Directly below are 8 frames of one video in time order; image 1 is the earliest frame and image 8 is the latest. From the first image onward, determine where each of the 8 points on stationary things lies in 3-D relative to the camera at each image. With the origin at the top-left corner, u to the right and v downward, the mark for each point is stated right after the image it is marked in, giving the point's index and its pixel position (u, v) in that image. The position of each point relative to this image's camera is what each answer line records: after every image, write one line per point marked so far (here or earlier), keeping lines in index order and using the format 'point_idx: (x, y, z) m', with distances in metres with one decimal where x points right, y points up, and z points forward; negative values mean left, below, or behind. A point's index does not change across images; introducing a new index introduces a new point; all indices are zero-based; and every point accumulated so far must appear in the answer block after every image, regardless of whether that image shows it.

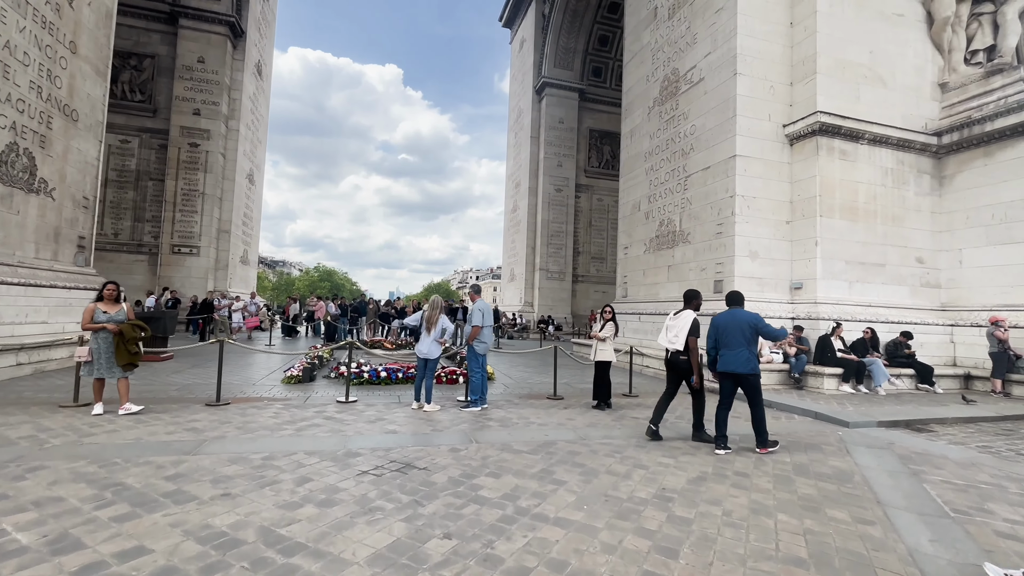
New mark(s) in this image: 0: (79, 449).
0: (-3.9, -1.5, +4.1) m
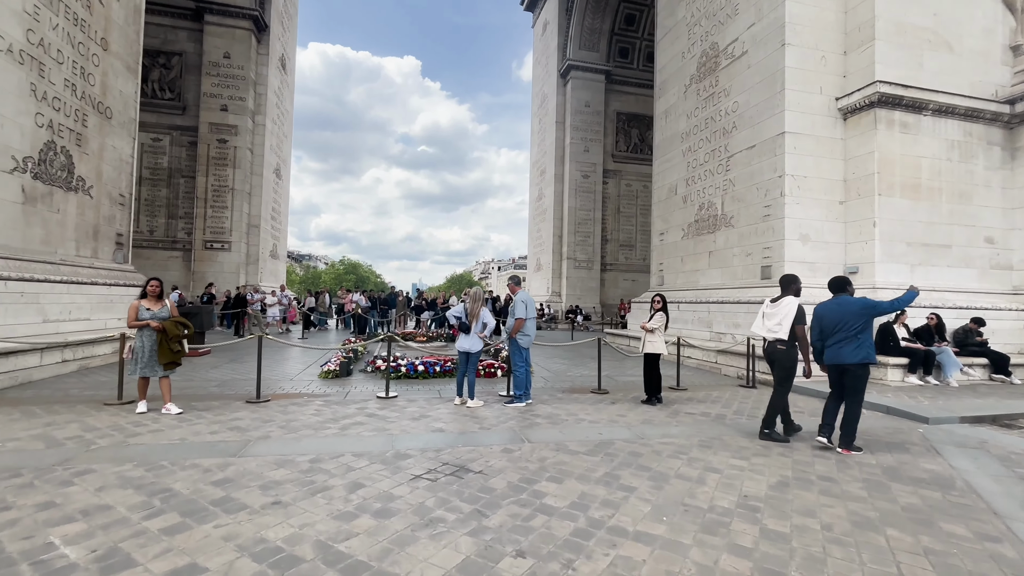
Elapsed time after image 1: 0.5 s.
0: (-3.4, -1.4, +4.0) m
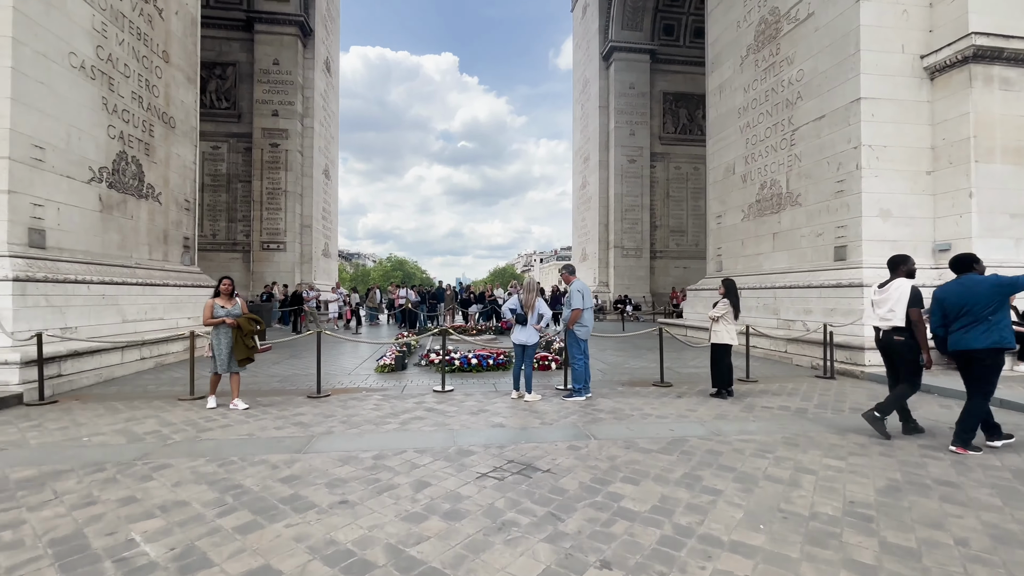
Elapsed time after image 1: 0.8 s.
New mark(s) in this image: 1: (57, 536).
0: (-2.8, -1.4, +4.1) m
1: (-2.6, -1.4, +2.6) m
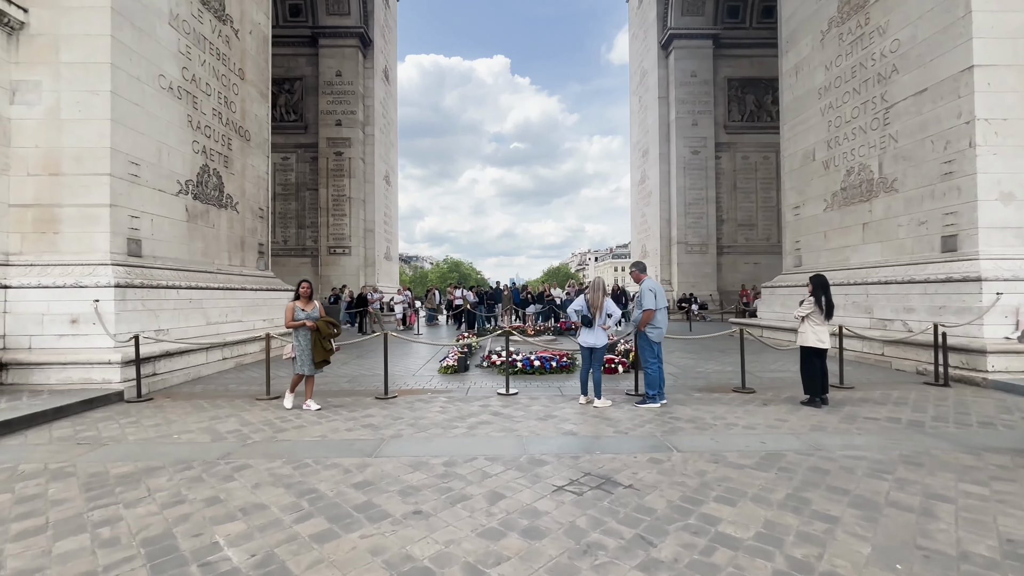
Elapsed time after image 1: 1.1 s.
0: (-2.2, -1.5, +4.2) m
1: (-2.2, -1.5, +2.7) m
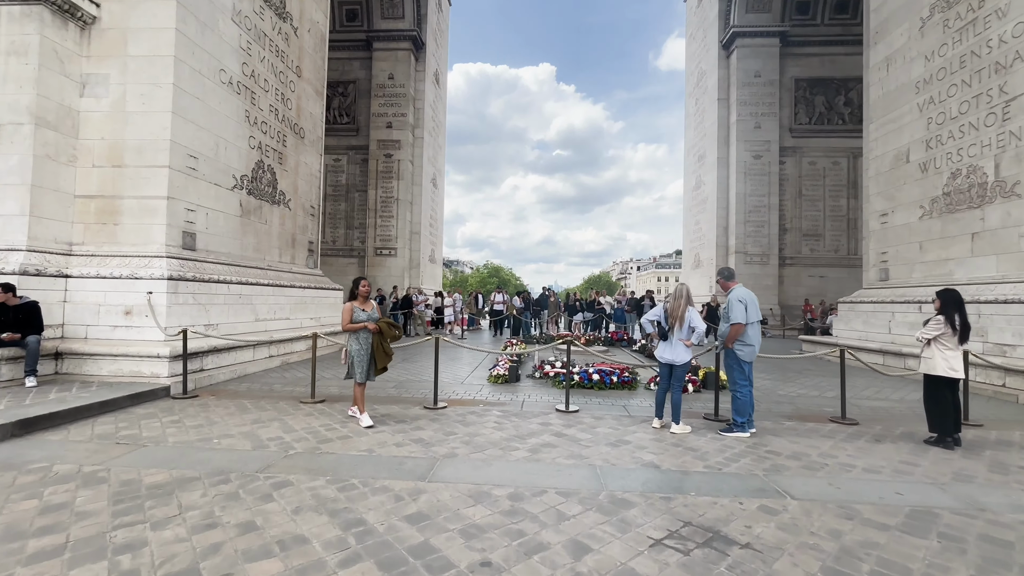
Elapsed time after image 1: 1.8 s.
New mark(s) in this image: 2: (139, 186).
0: (-1.6, -1.4, +3.8) m
1: (-1.7, -1.4, +2.3) m
2: (-6.1, +1.7, +7.4) m
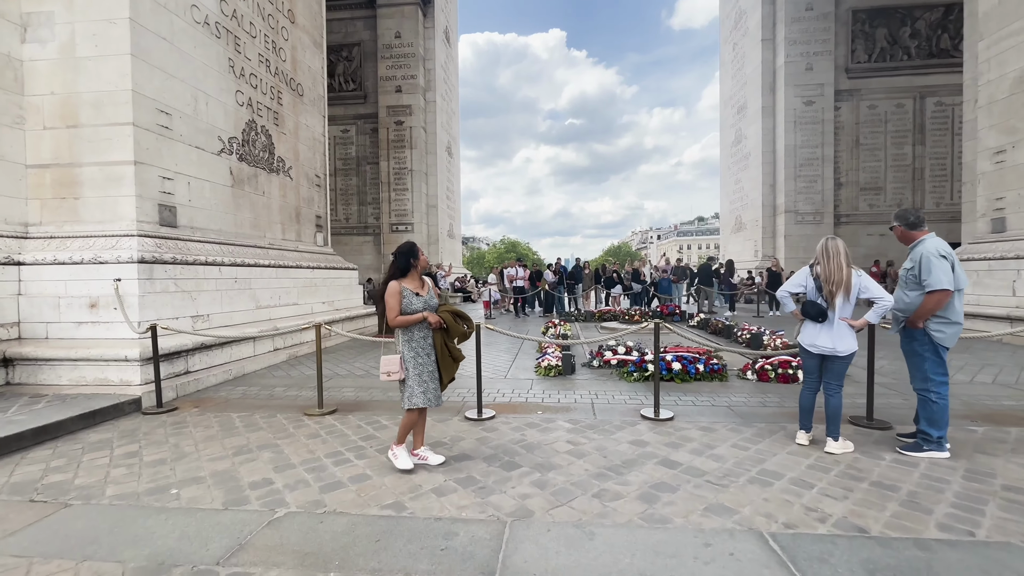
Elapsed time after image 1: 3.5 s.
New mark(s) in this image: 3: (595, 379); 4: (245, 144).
0: (-1.0, -1.3, +2.4) m
1: (-1.2, -1.4, +0.9) m
2: (-5.5, +1.8, +6.0) m
3: (+1.0, -1.1, +5.7) m
4: (-4.8, +2.6, +8.1) m
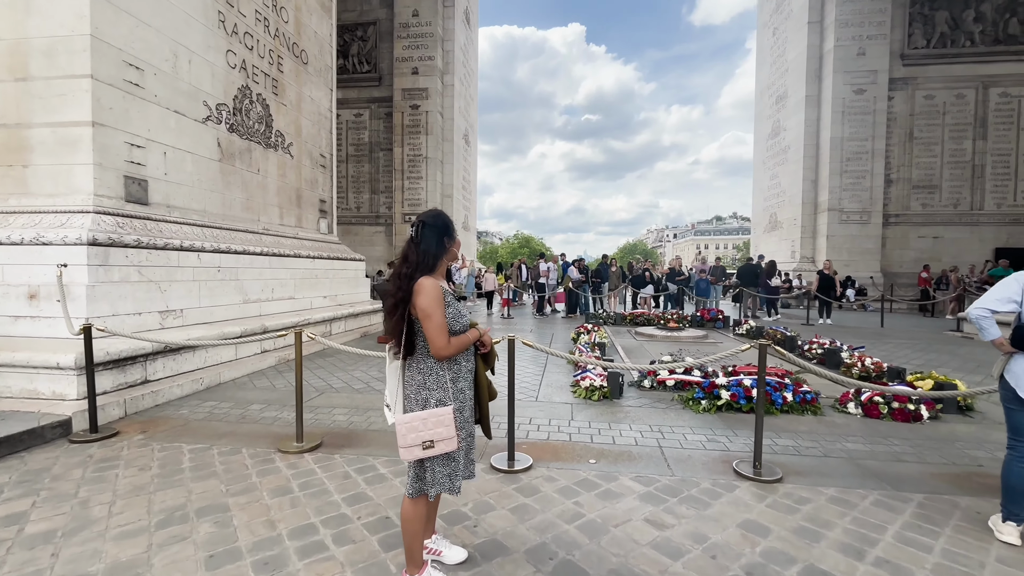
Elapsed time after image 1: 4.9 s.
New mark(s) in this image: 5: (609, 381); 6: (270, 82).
0: (-0.8, -1.3, +1.3) m
1: (-1.0, -1.4, -0.2) m
2: (-5.0, +2.0, +5.0) m
3: (+1.3, -1.1, +4.5) m
4: (-4.3, +2.7, +7.1) m
5: (+1.0, -0.9, +4.7) m
6: (-4.2, +3.6, +7.9) m
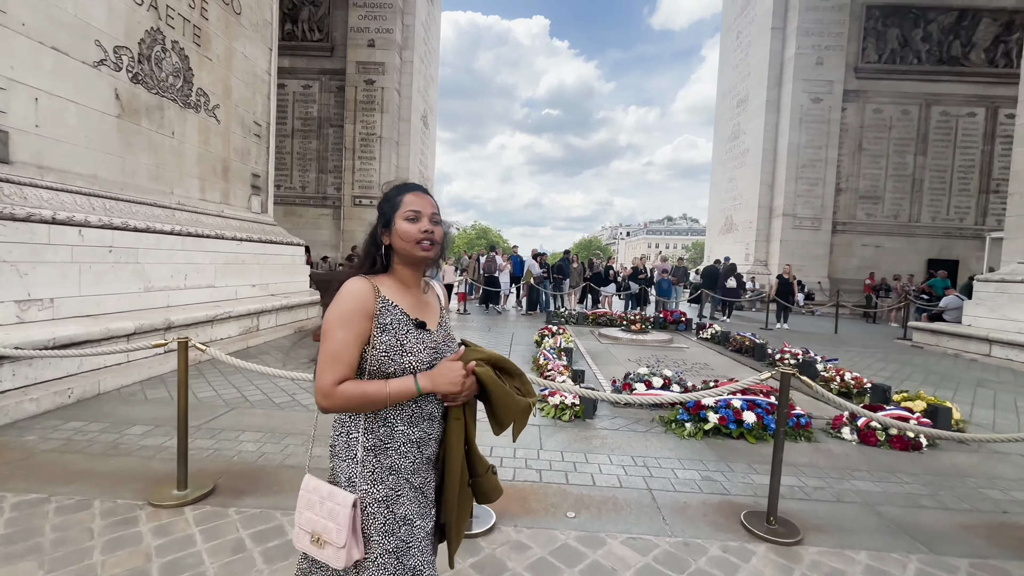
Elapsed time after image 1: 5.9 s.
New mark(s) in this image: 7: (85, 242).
0: (-0.8, -1.3, +0.5) m
1: (-0.9, -1.4, -1.0) m
2: (-5.3, +2.2, +3.7) m
3: (+1.0, -1.2, +3.9) m
4: (-4.7, +2.9, +5.8) m
5: (+0.6, -1.0, +4.0) m
6: (-4.7, +3.8, +6.7) m
7: (-4.4, +0.5, +4.7) m
